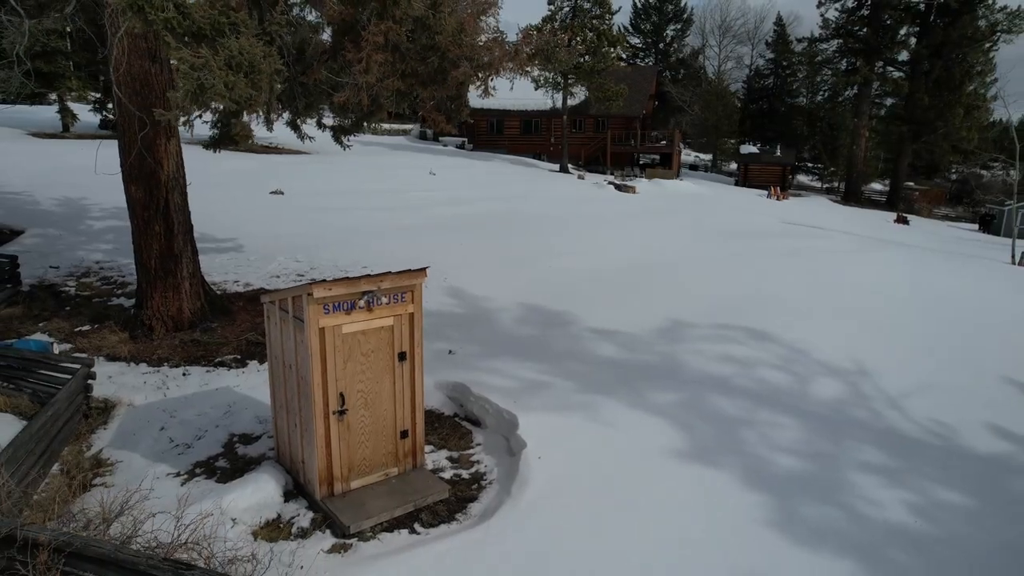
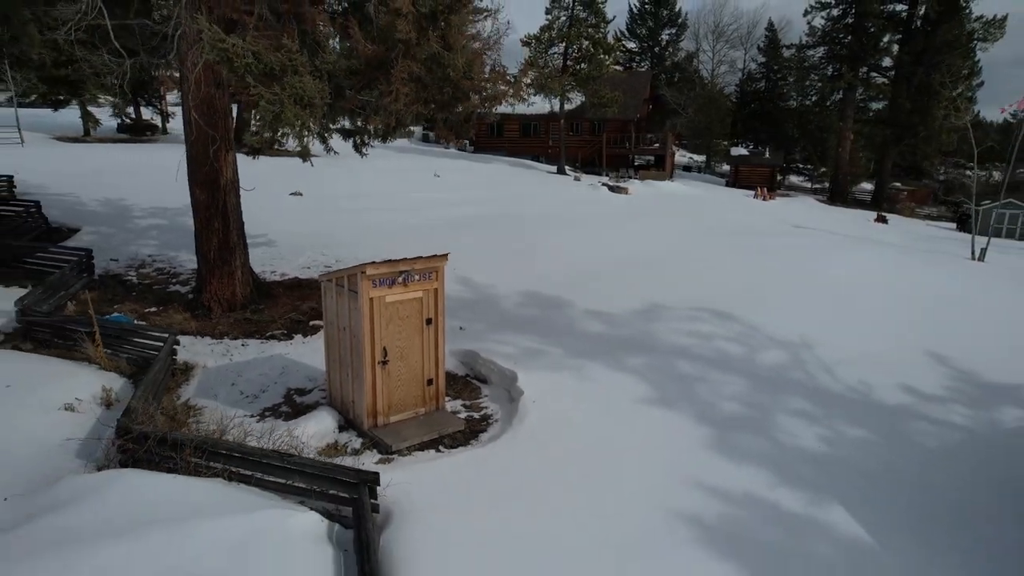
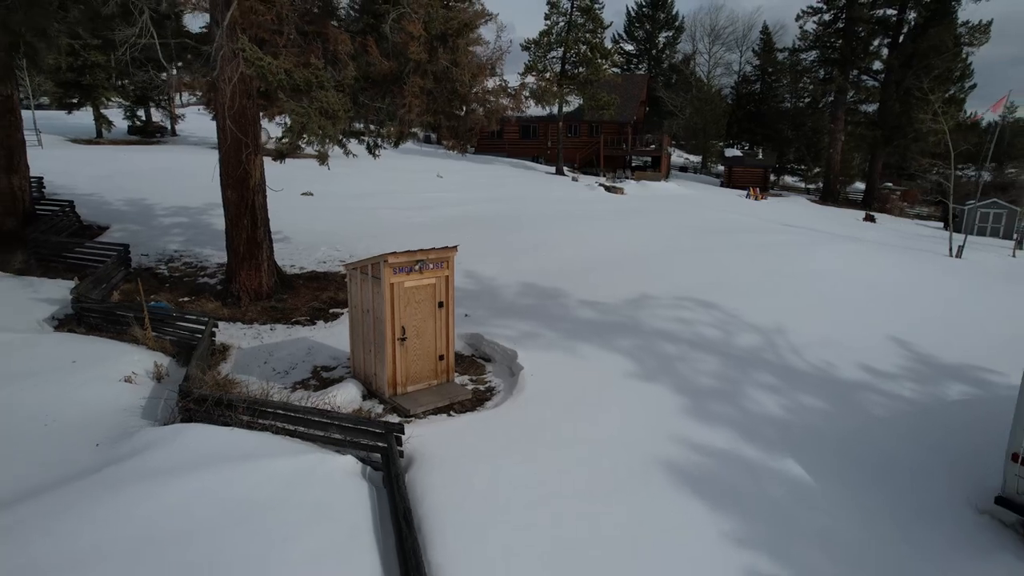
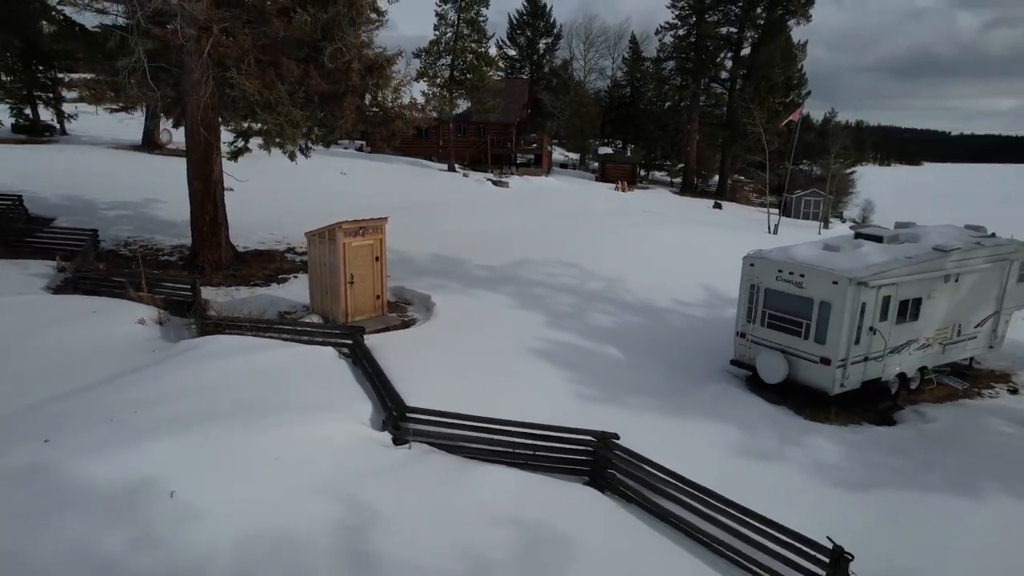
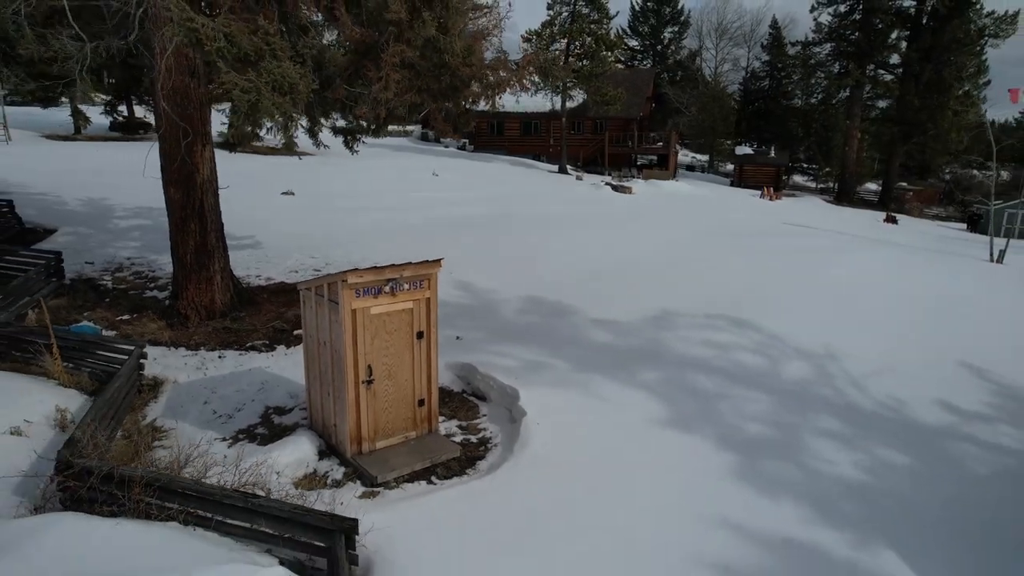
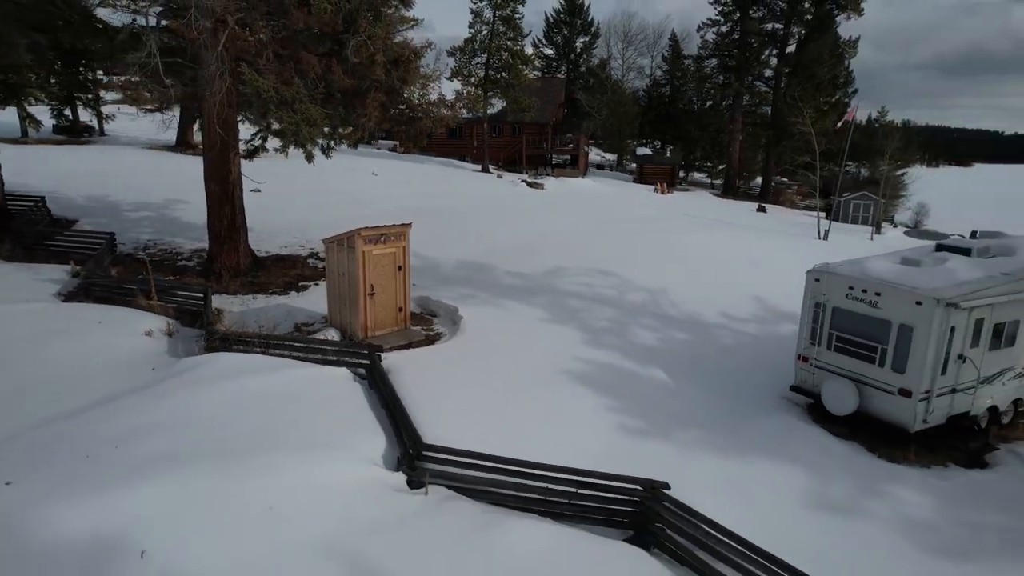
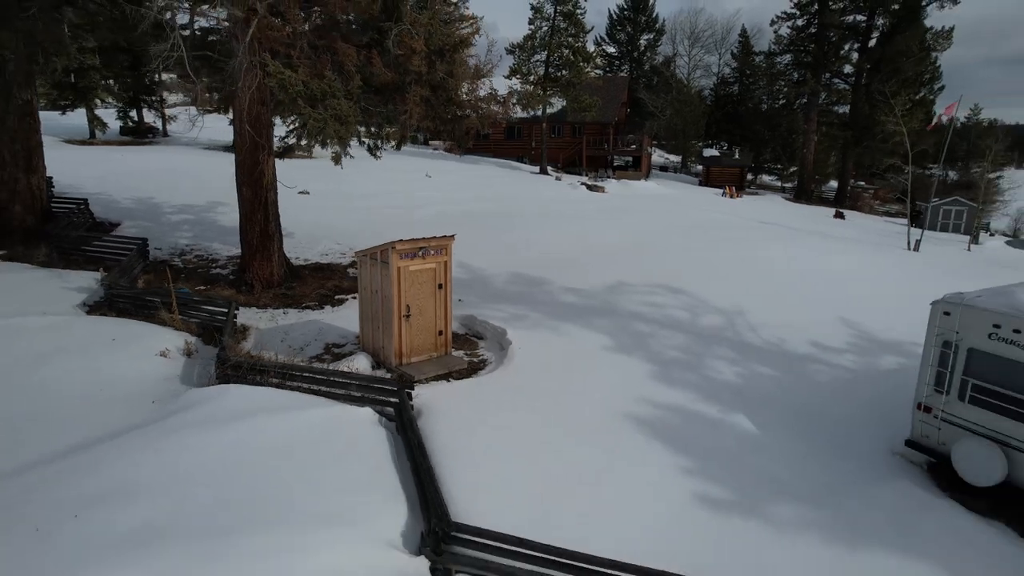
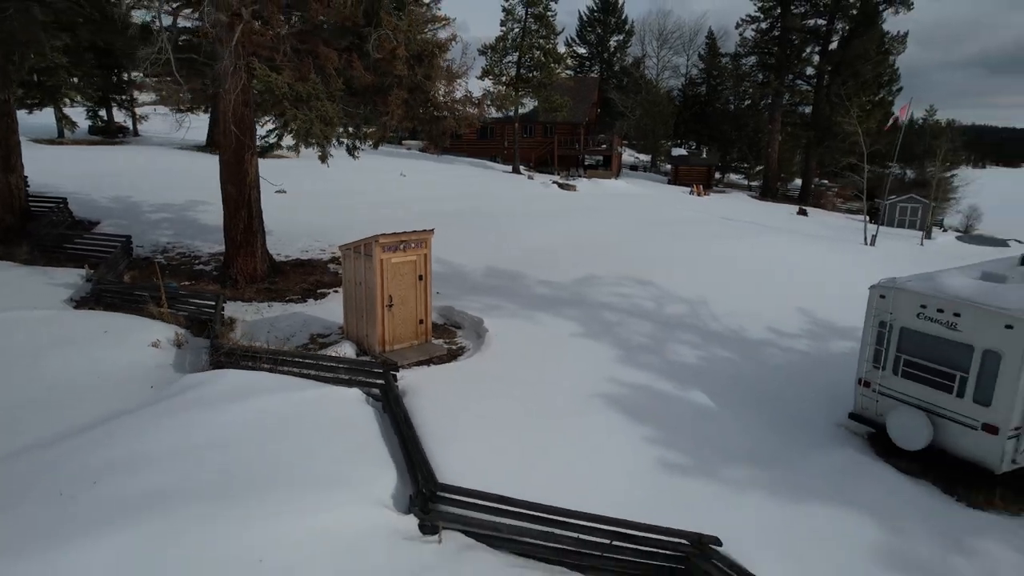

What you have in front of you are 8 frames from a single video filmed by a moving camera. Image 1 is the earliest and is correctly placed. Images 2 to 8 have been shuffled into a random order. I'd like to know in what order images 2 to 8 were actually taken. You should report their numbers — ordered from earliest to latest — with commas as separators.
5, 2, 3, 7, 8, 6, 4
